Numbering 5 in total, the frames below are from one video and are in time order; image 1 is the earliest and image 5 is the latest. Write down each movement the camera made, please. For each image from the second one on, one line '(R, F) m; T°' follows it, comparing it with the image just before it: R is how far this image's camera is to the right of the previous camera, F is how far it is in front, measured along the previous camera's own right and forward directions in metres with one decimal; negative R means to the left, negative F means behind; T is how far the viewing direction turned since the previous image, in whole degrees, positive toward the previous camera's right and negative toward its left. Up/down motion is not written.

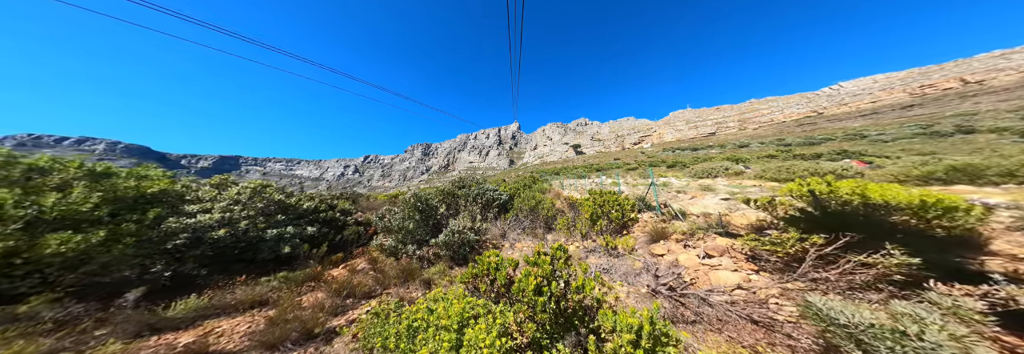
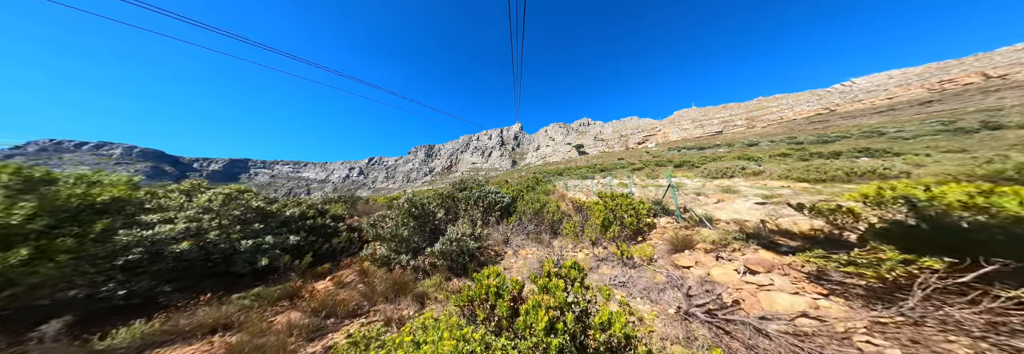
(0.0, +0.5) m; -1°
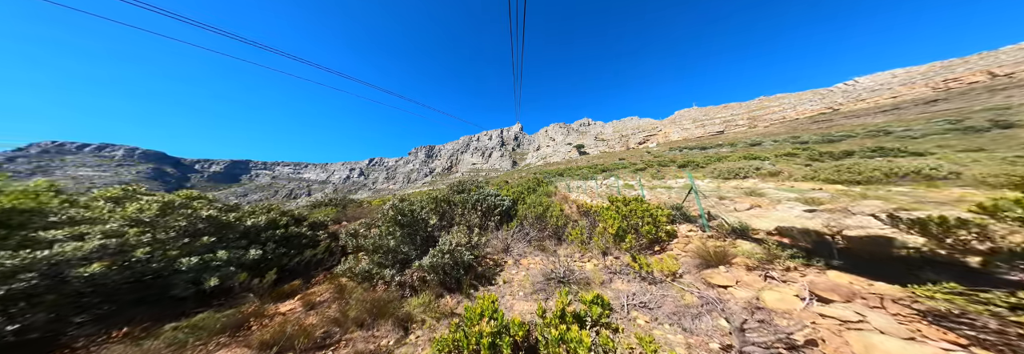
(0.0, +0.6) m; 0°
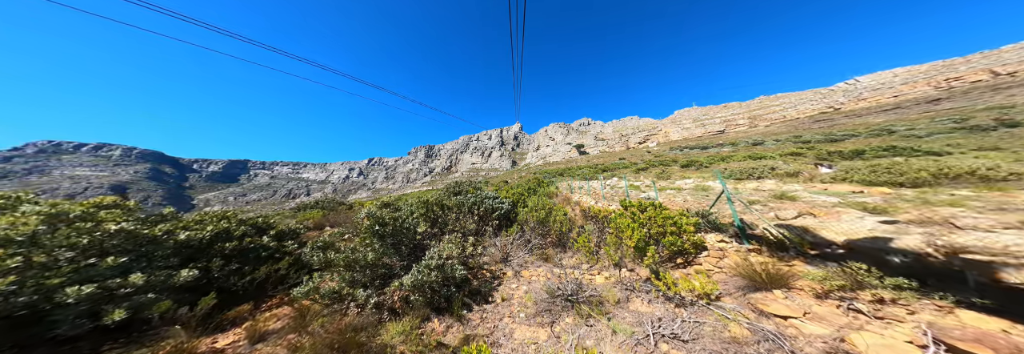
(0.0, +0.7) m; 0°
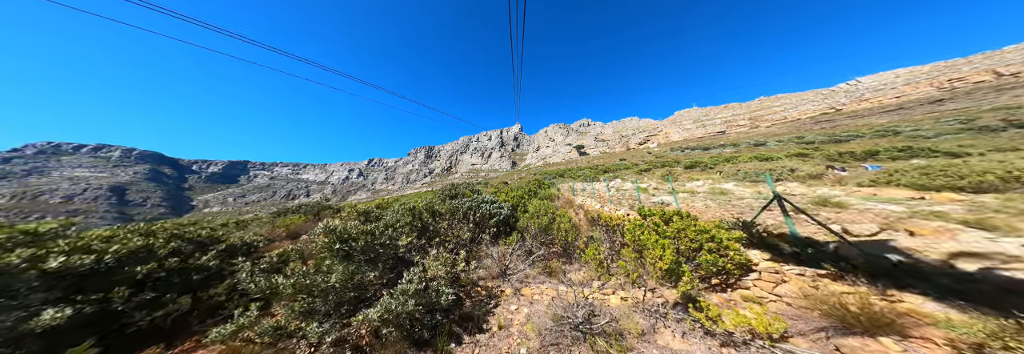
(0.0, +0.7) m; 0°
